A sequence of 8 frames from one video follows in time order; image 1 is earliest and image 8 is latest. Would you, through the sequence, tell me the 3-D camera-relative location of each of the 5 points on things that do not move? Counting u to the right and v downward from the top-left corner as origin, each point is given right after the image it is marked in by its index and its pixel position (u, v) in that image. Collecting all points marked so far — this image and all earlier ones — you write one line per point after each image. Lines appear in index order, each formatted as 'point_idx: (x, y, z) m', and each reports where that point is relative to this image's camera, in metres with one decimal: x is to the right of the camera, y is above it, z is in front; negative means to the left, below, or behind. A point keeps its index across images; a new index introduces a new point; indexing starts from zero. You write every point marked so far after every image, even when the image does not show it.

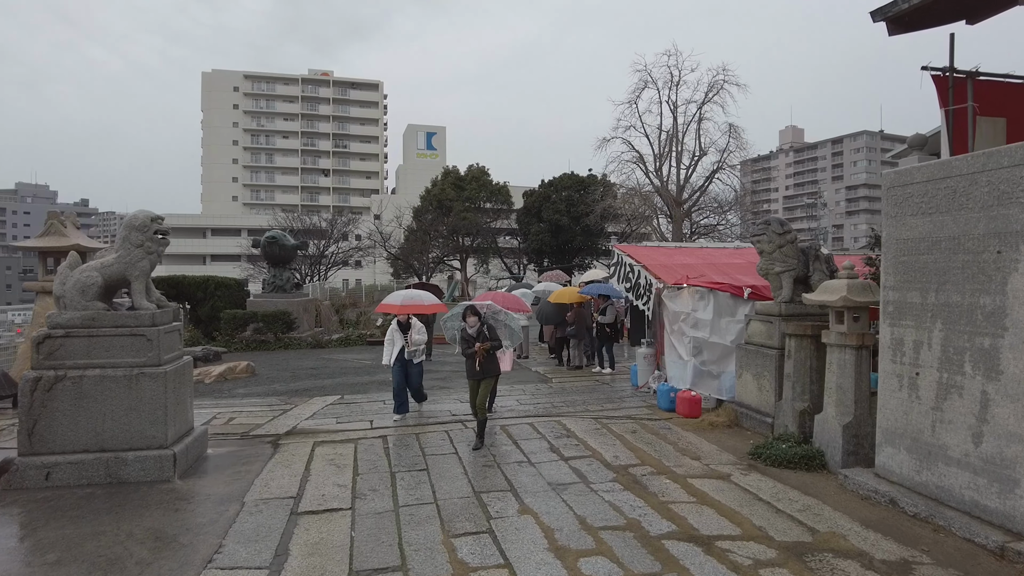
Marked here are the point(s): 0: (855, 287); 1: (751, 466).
0: (+2.9, 0.0, +5.5) m
1: (+2.1, -1.6, +5.8) m
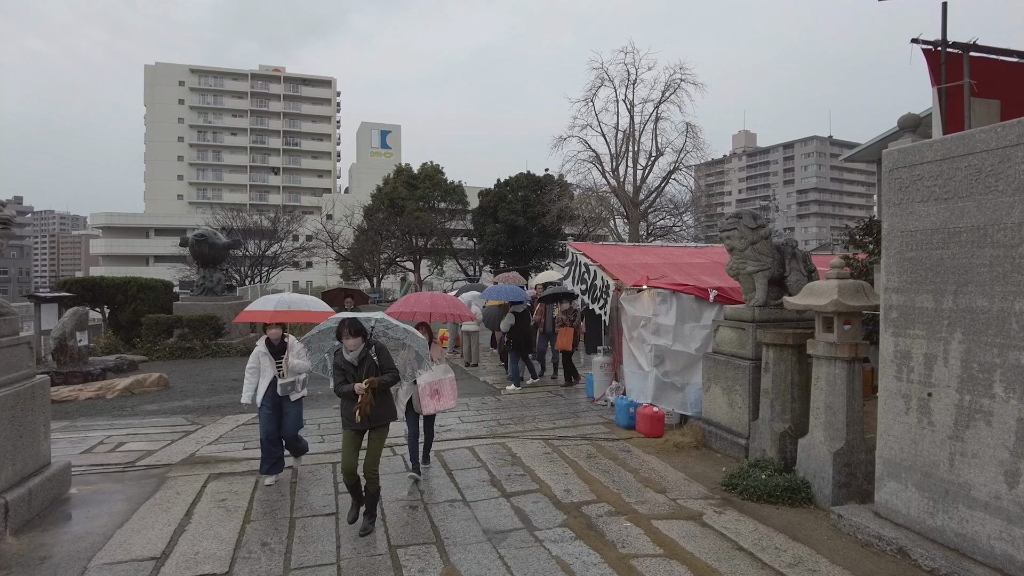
0: (+2.4, 0.0, +4.7) m
1: (+1.6, -1.6, +4.9) m
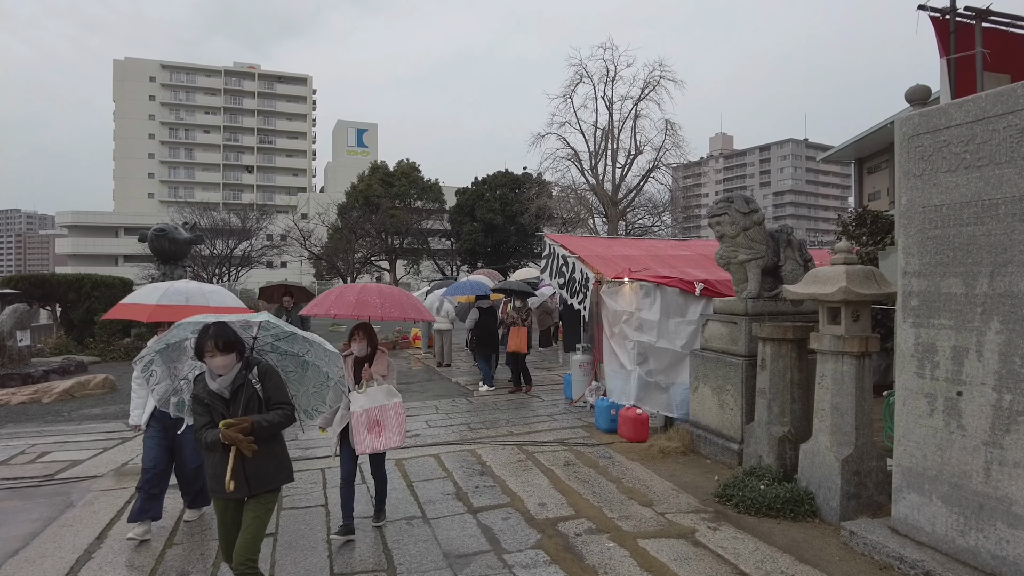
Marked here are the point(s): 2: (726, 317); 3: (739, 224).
0: (+2.1, +0.1, +4.2) m
1: (+1.4, -1.5, +4.3) m
2: (+1.9, -0.3, +5.8) m
3: (+2.0, +0.6, +5.8) m
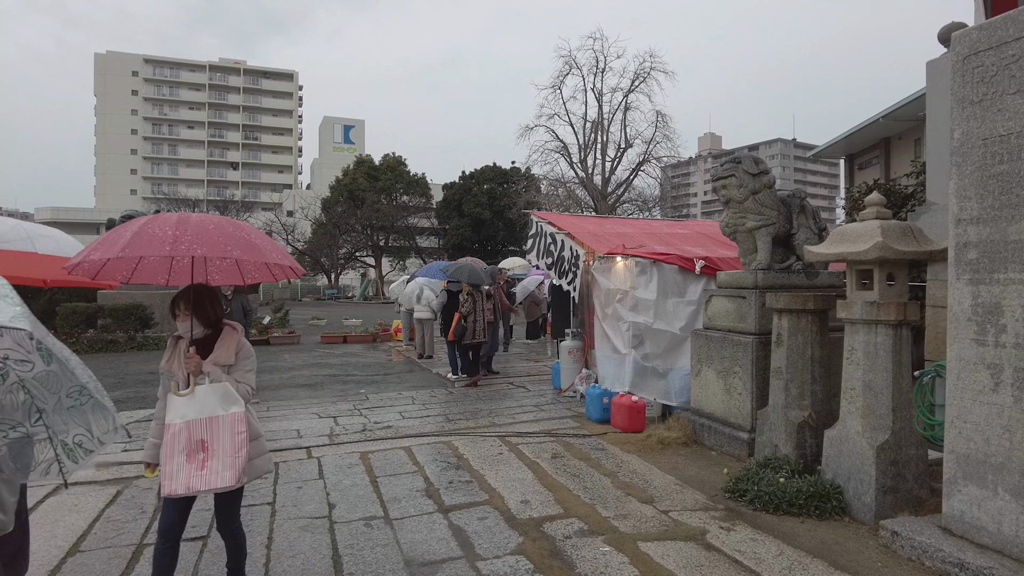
0: (+2.0, +0.3, +3.6) m
1: (+1.2, -1.3, +3.7) m
2: (+1.7, 0.0, +5.2) m
3: (+1.8, +0.8, +5.1) m
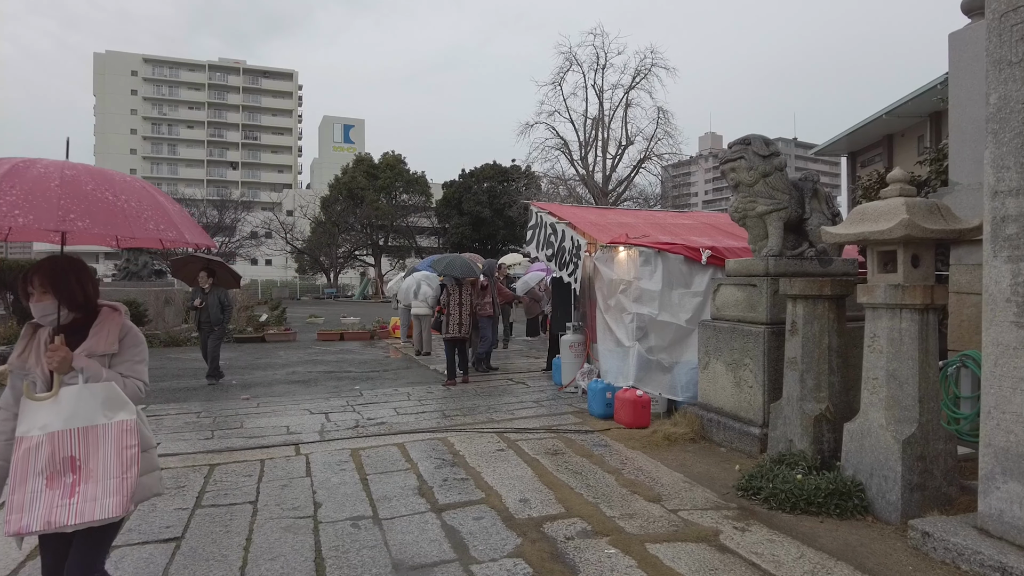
0: (+2.0, +0.4, +3.3) m
1: (+1.2, -1.2, +3.5) m
2: (+1.7, +0.1, +4.9) m
3: (+1.8, +0.9, +4.9) m
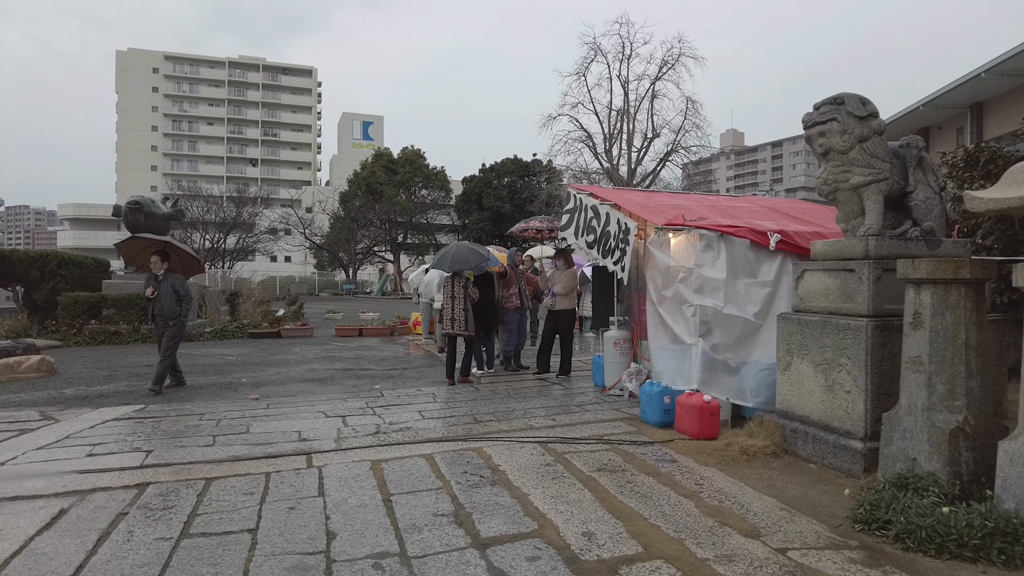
0: (+2.3, +0.5, +2.5) m
1: (+1.5, -1.1, +2.7) m
2: (+2.0, +0.1, +4.1) m
3: (+2.1, +1.0, +4.1) m
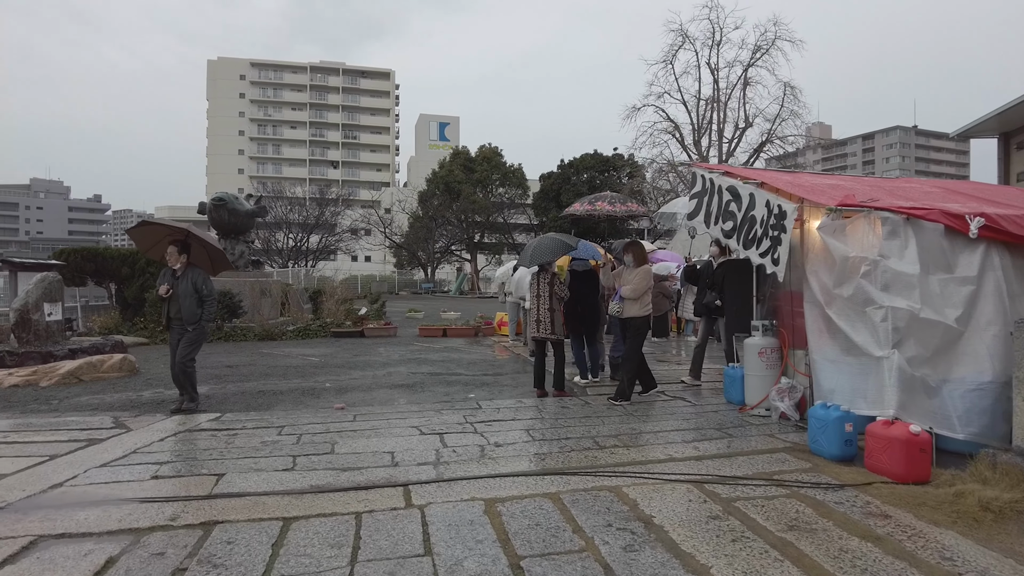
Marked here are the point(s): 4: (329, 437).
0: (+2.8, +0.5, +1.4) m
1: (+2.0, -1.1, +1.6) m
2: (+2.7, +0.2, +3.0) m
3: (+2.8, +1.0, +3.0) m
4: (-1.3, -1.0, +4.6) m
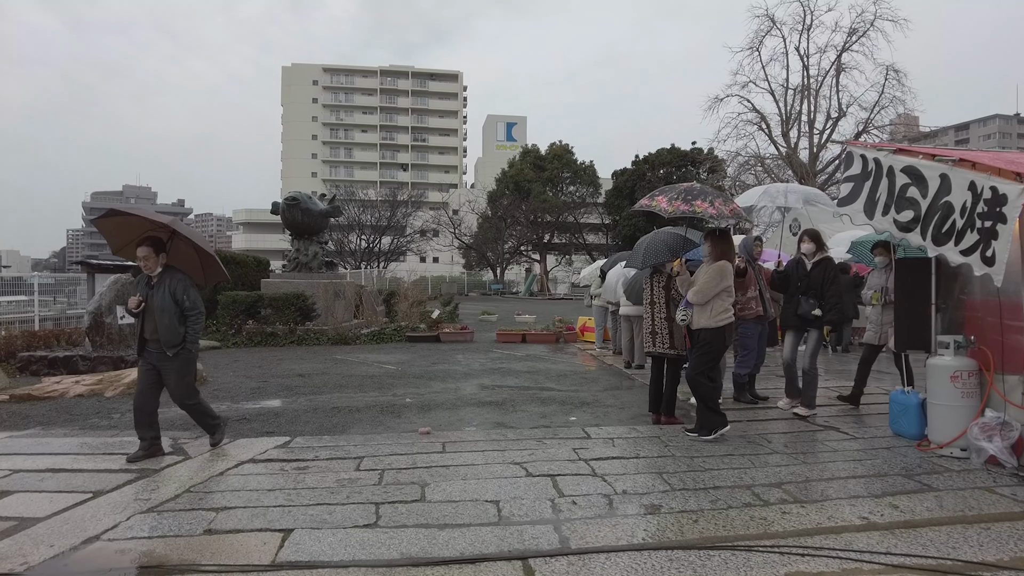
0: (+3.2, +0.5, +0.1) m
1: (+2.5, -1.1, +0.5) m
2: (+3.3, +0.1, +1.8) m
3: (+3.4, +0.9, +1.7) m
4: (-0.5, -1.1, +3.8) m
